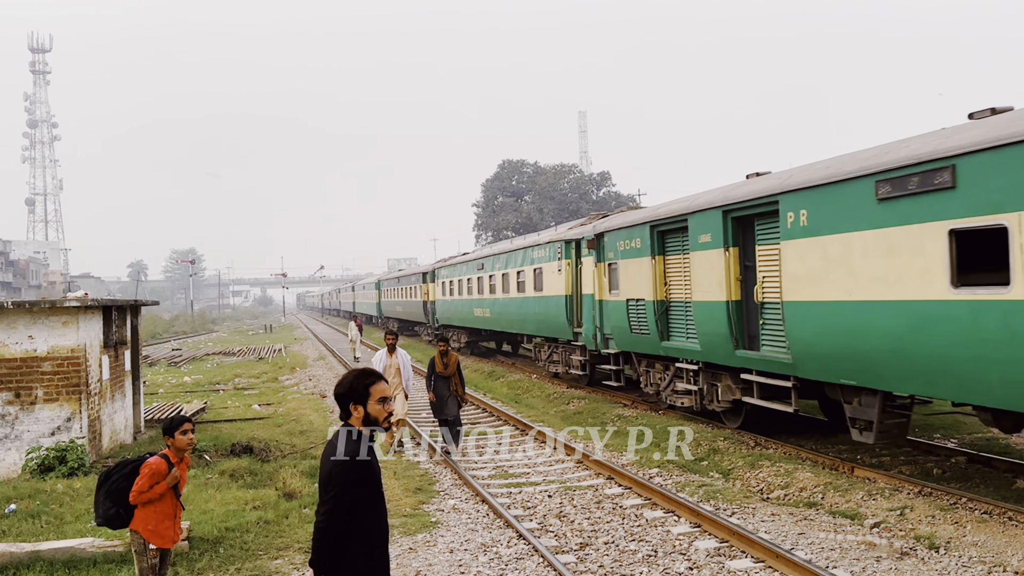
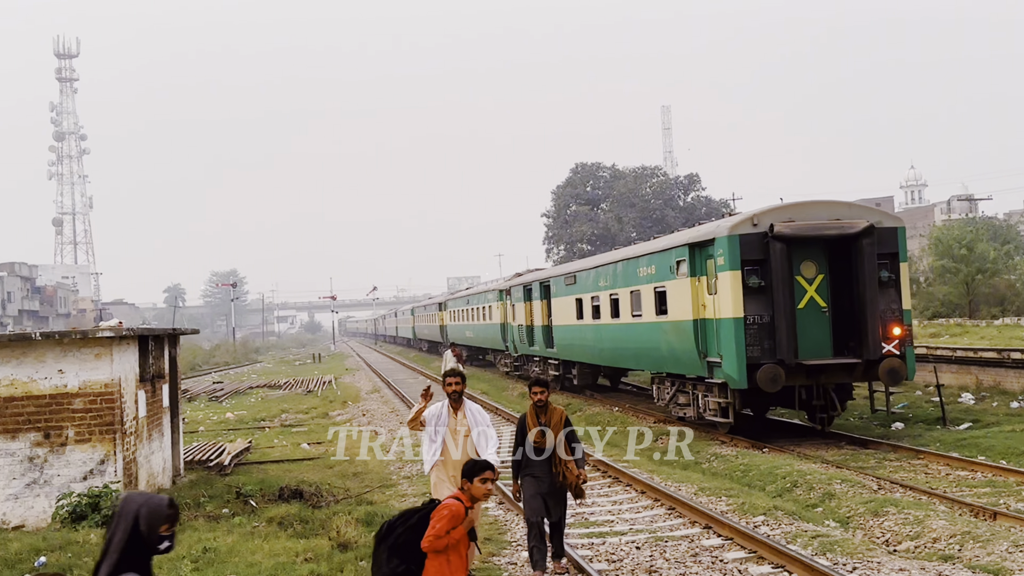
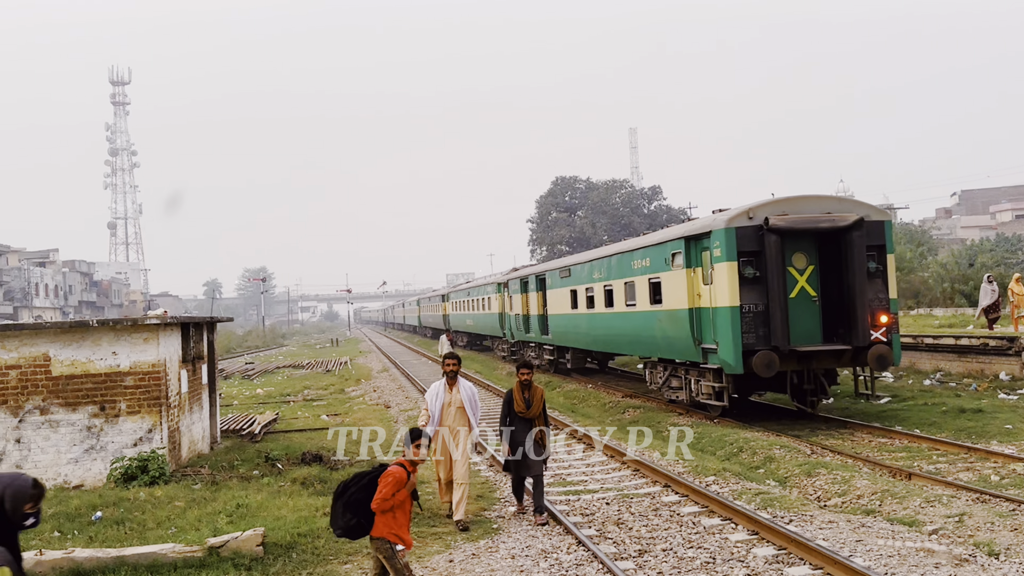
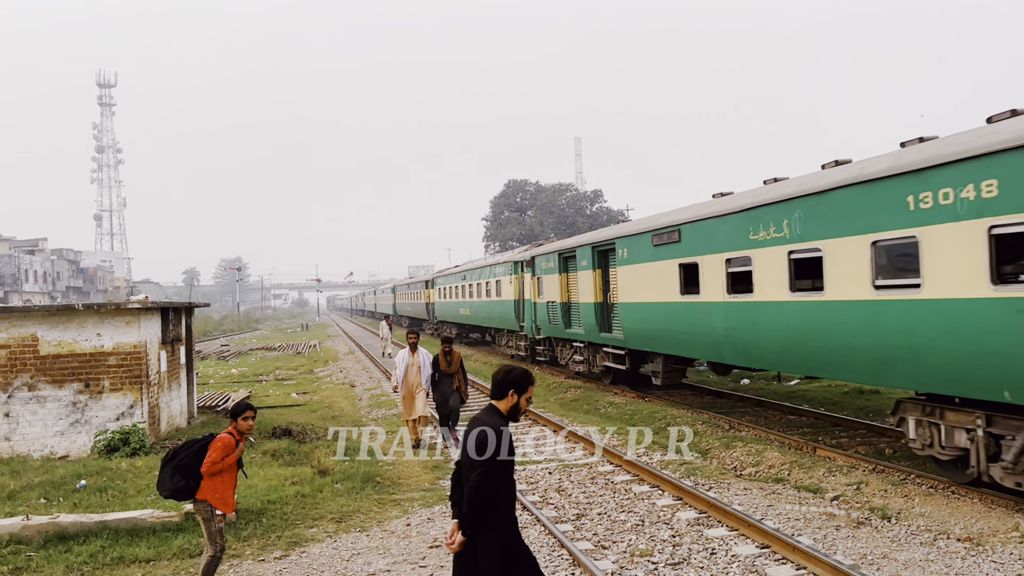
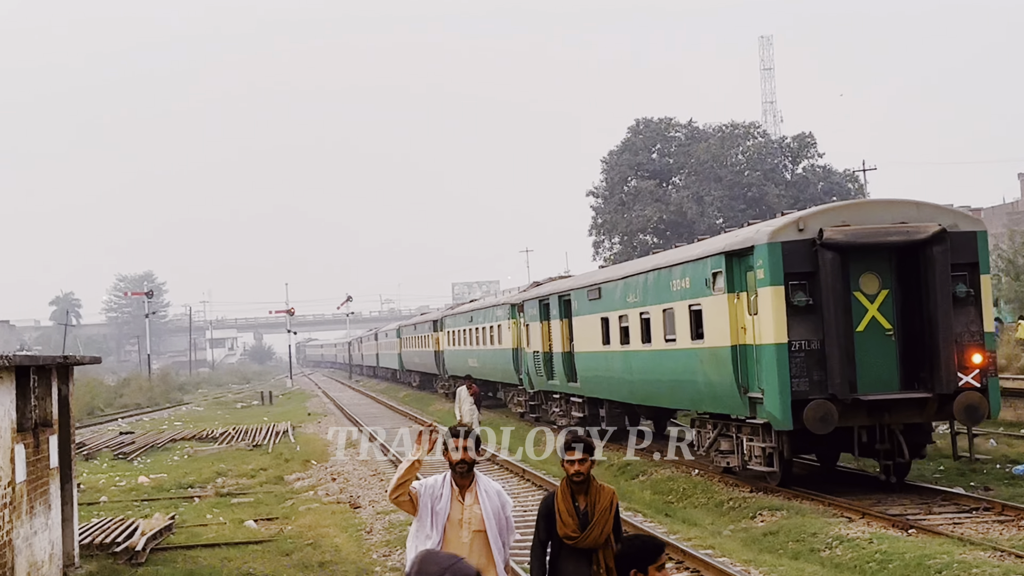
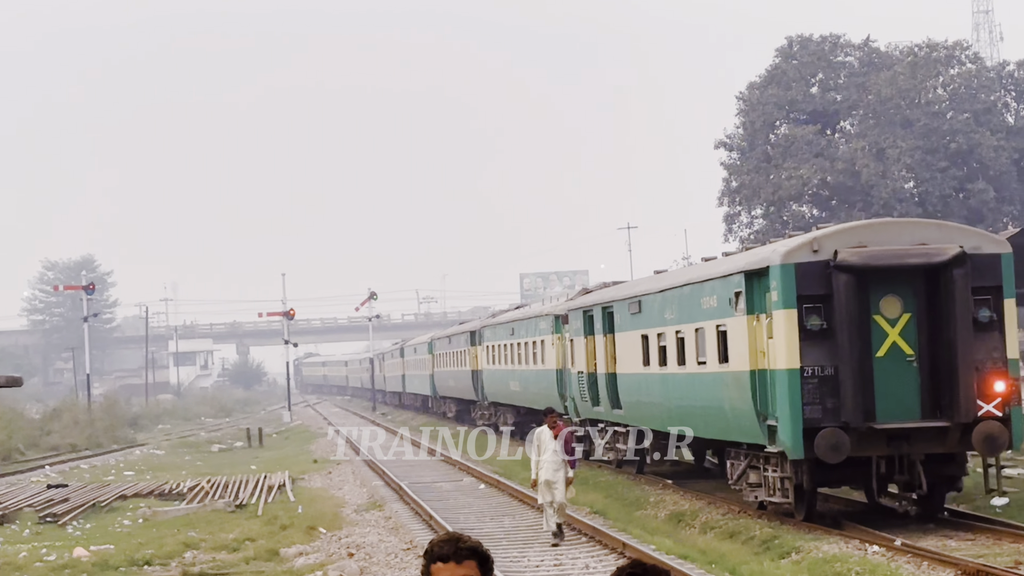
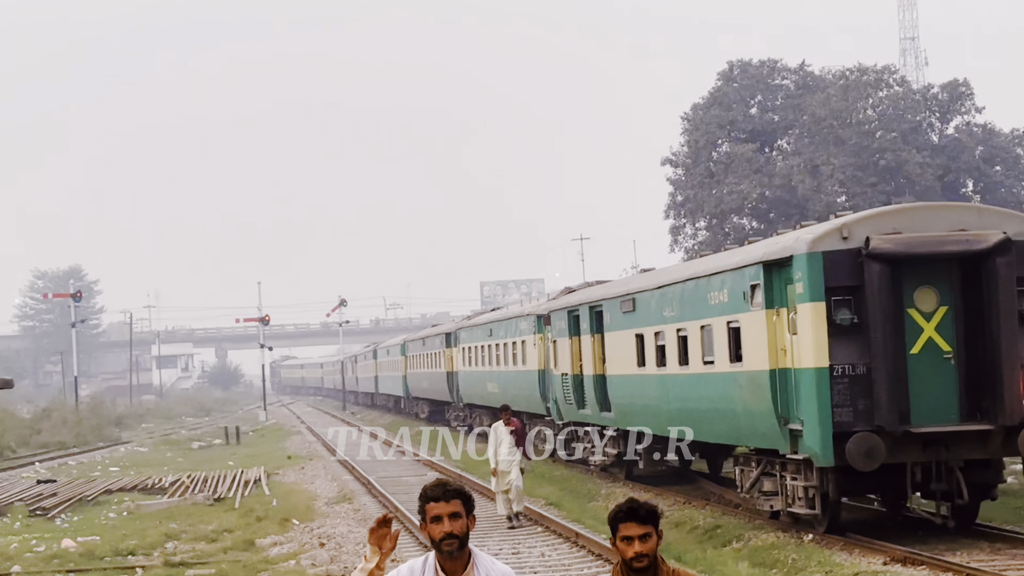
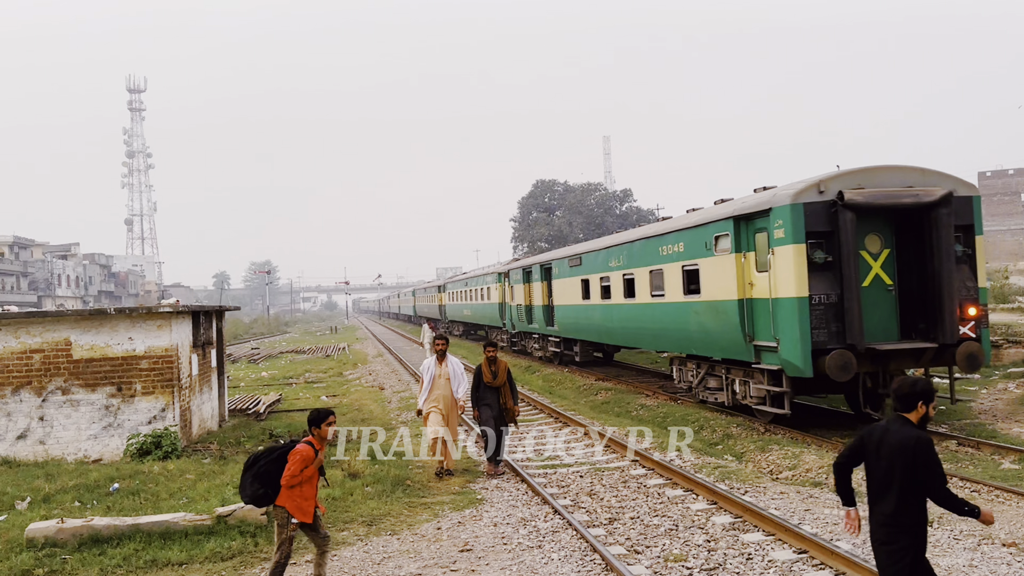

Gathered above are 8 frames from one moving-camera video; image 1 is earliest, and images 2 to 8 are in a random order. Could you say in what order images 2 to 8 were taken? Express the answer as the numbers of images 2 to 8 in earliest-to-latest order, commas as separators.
4, 8, 3, 2, 5, 7, 6
